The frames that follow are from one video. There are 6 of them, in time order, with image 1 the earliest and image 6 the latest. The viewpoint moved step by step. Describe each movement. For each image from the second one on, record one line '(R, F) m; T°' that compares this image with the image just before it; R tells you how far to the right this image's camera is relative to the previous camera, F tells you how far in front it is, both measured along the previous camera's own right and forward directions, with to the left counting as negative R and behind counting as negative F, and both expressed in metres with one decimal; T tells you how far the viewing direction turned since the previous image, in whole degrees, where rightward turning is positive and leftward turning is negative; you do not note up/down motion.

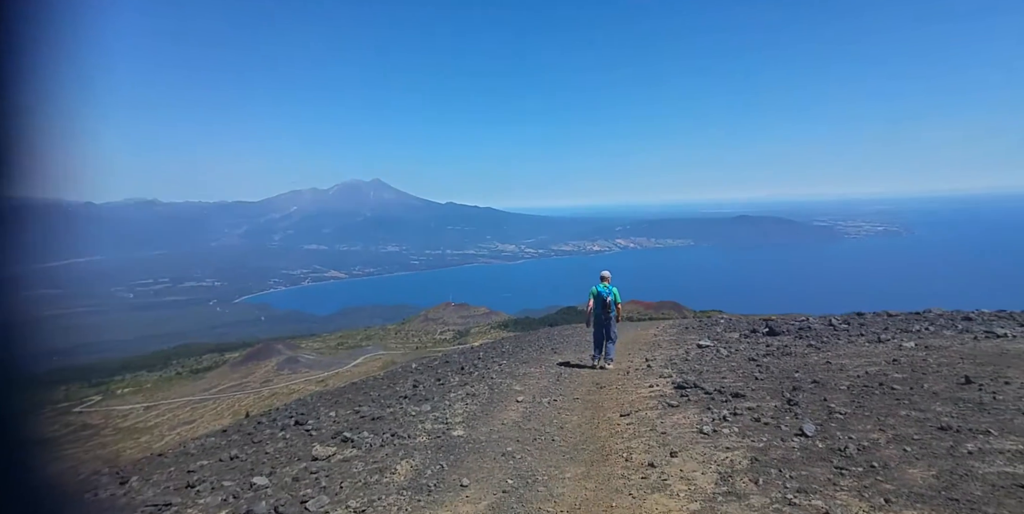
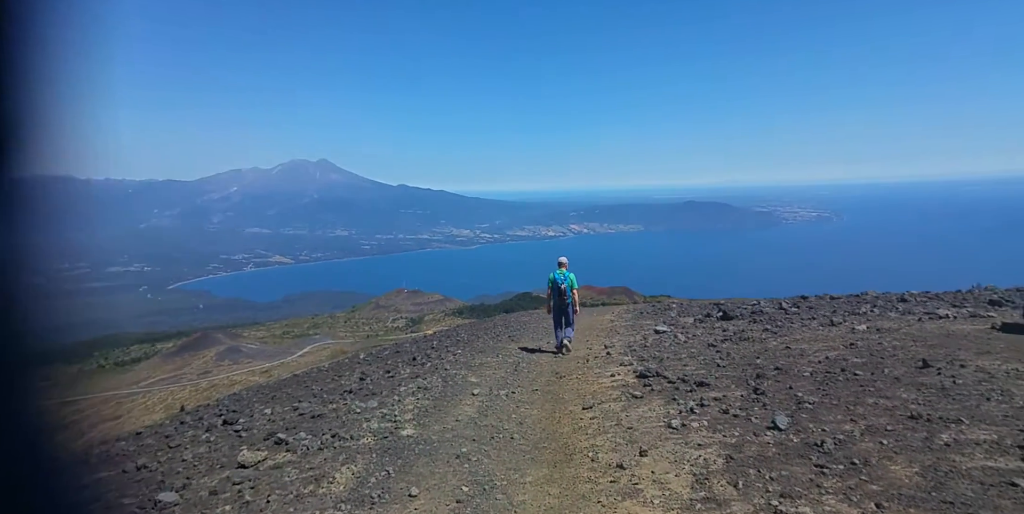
(0.0, +0.3) m; +5°
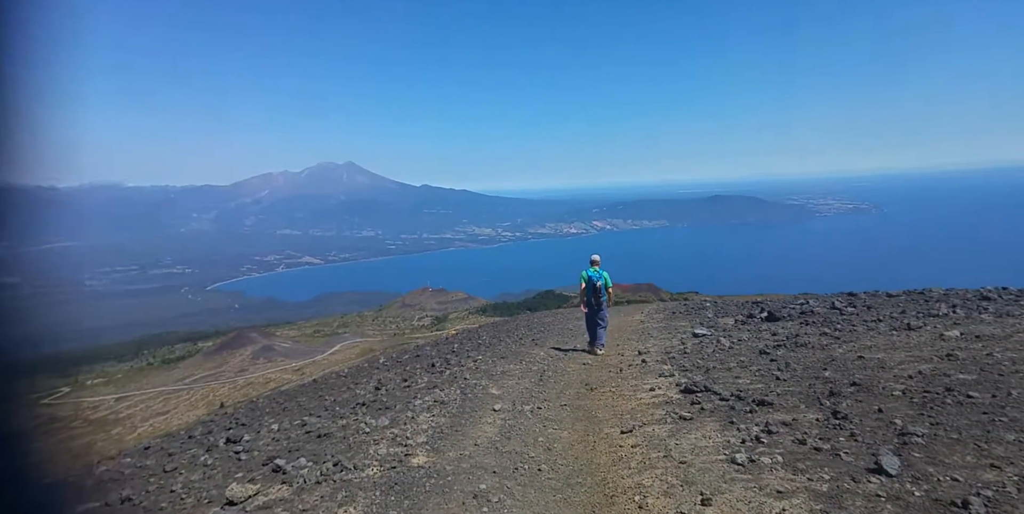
(0.0, +0.7) m; -2°
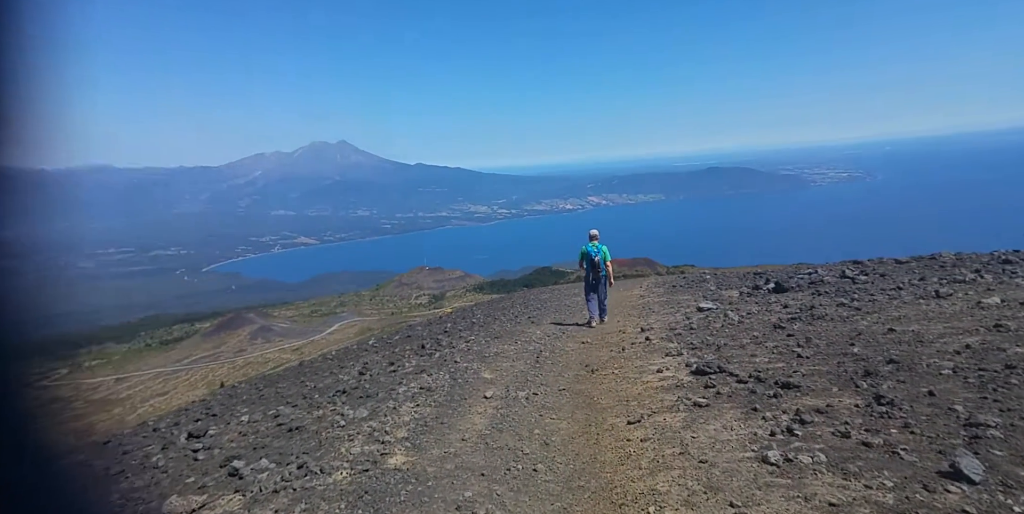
(+0.1, +0.6) m; 0°
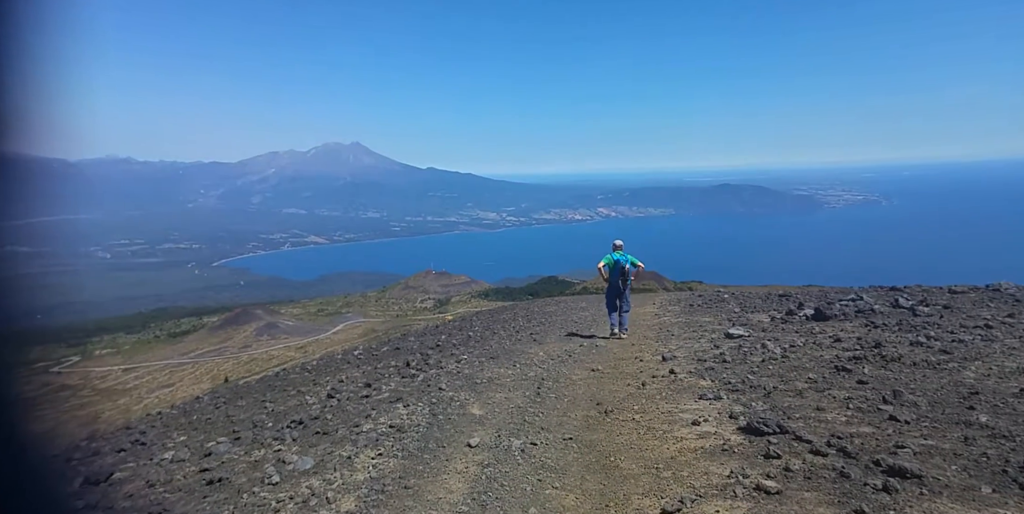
(+0.1, +1.1) m; -1°
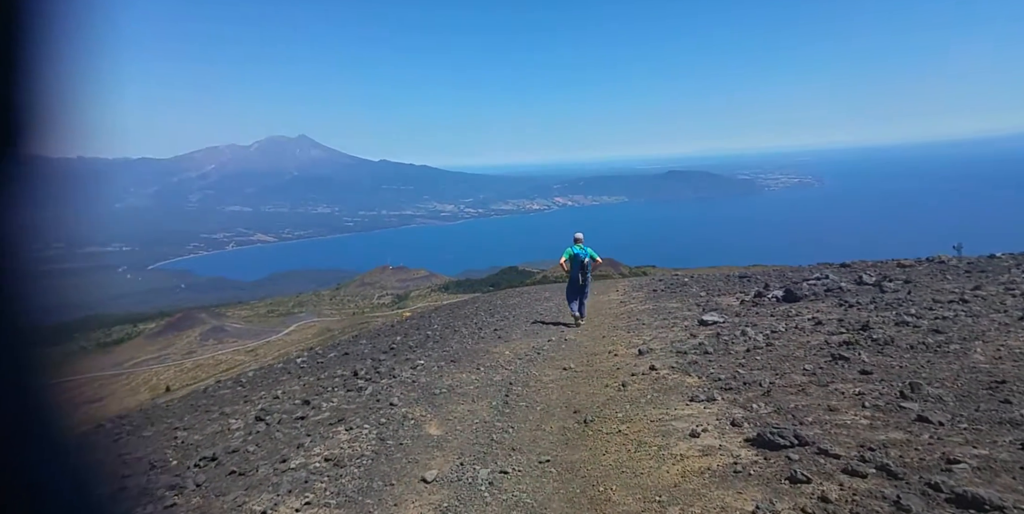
(0.0, +0.7) m; +4°
